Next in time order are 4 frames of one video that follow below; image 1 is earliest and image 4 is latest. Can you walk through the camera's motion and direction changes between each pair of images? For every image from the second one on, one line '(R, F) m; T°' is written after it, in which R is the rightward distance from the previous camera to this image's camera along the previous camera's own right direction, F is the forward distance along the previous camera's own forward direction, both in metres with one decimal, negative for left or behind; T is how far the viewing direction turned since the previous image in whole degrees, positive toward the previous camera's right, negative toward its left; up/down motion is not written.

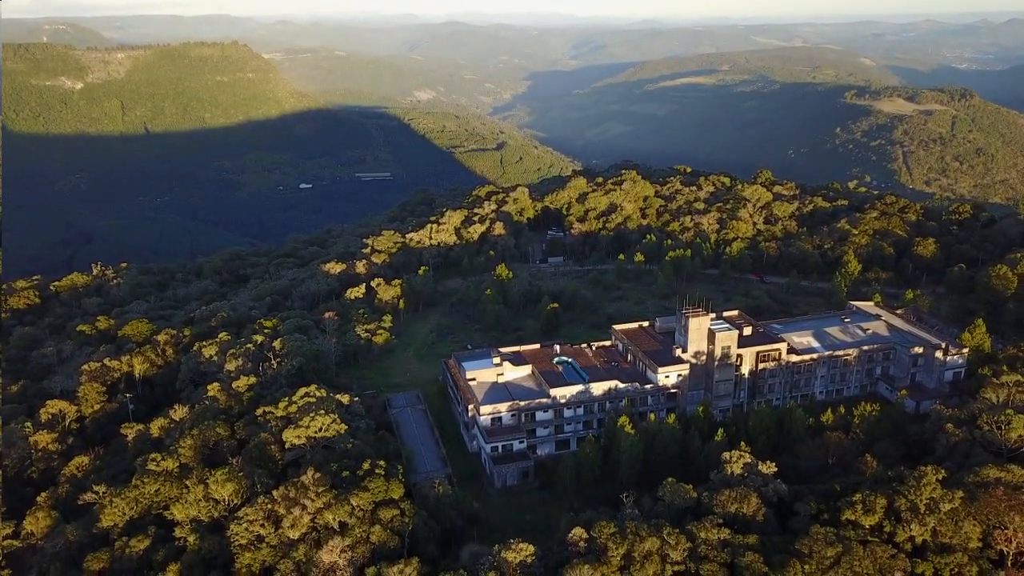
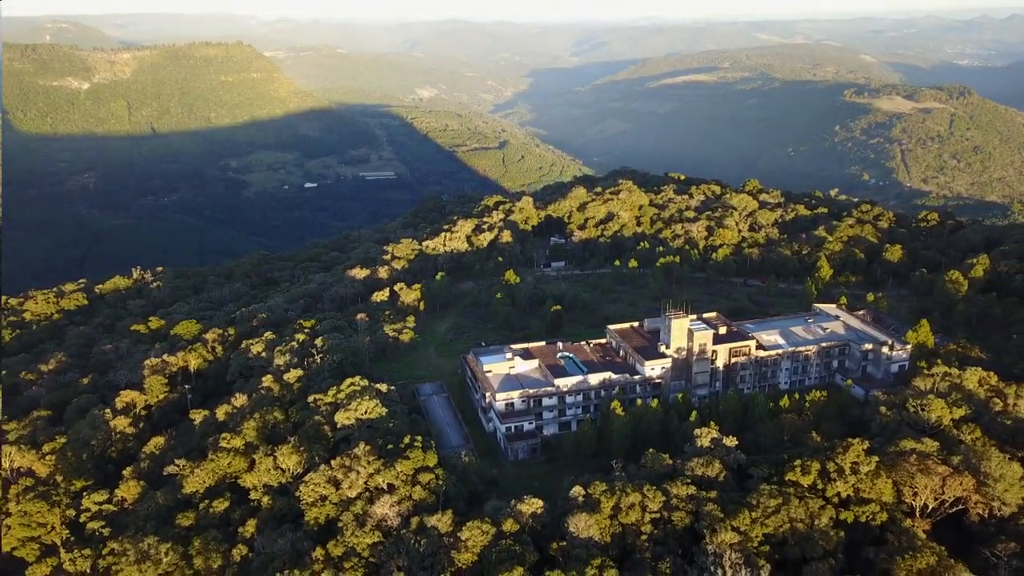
(-0.5, -6.0) m; 0°
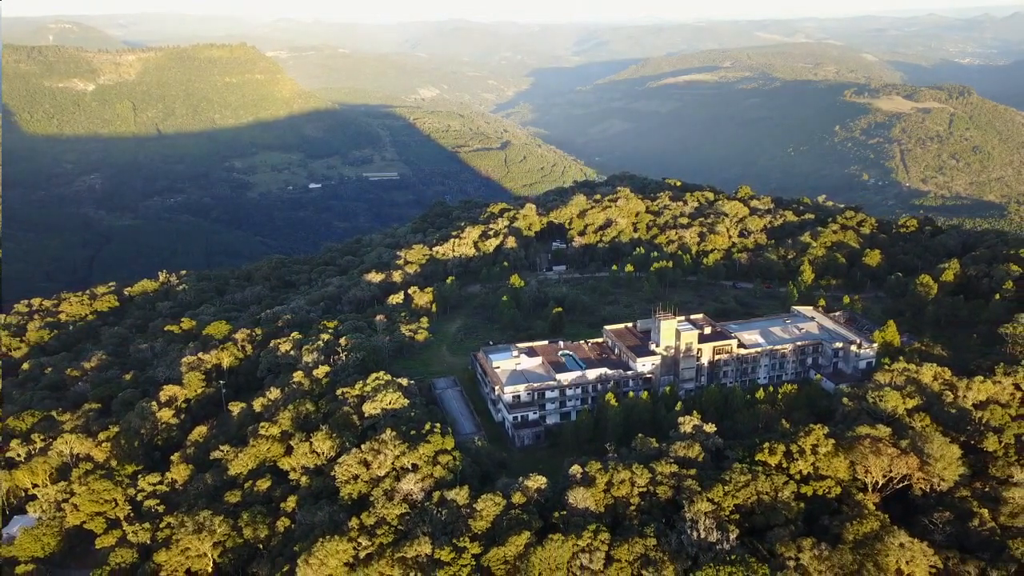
(-0.3, -4.5) m; 0°
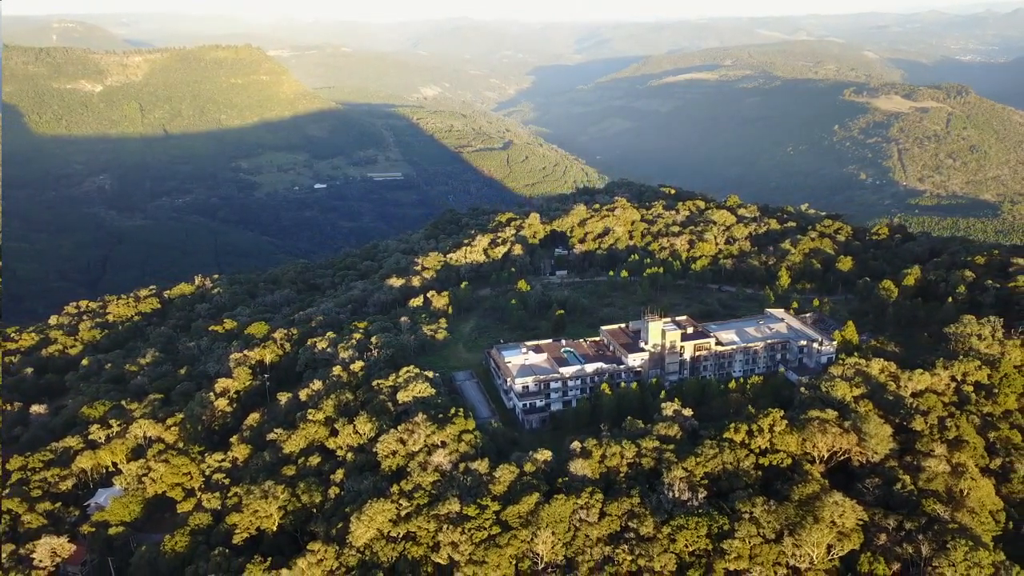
(-0.6, -7.2) m; 0°
